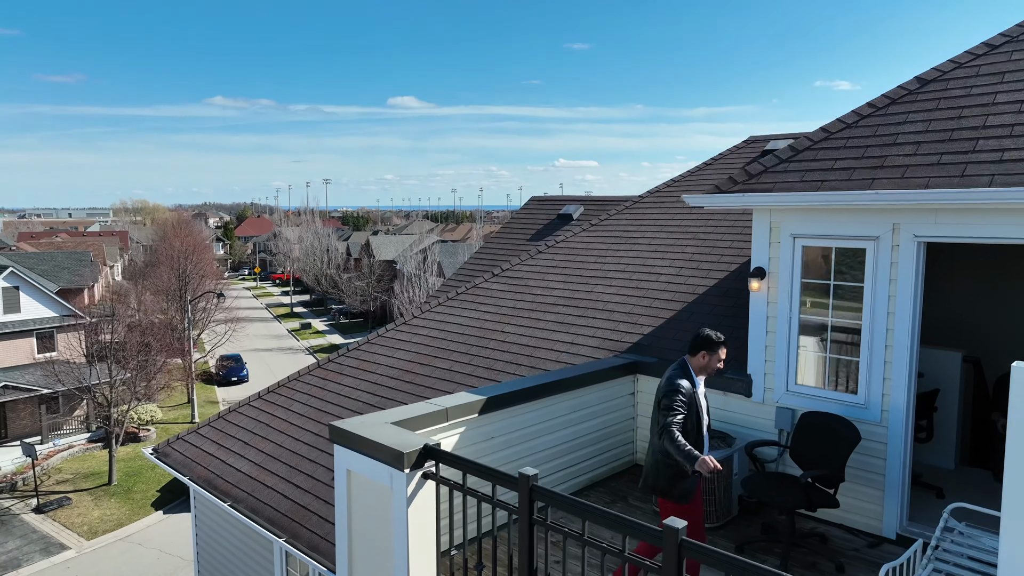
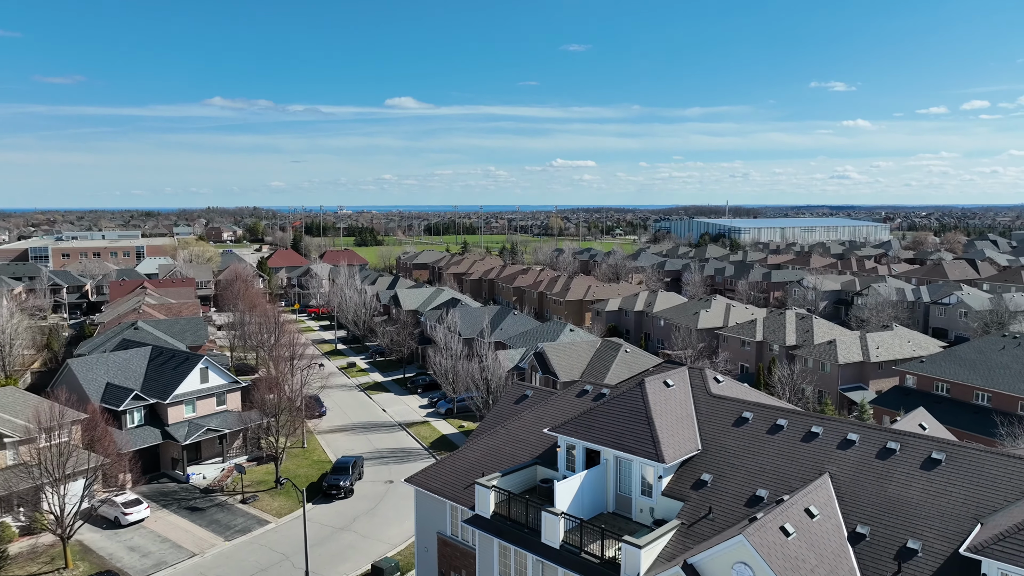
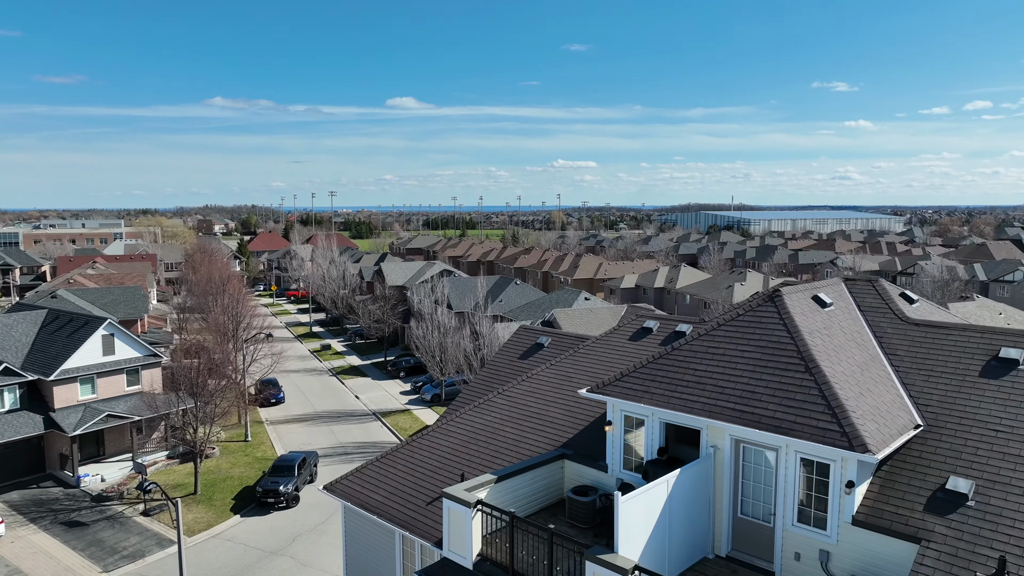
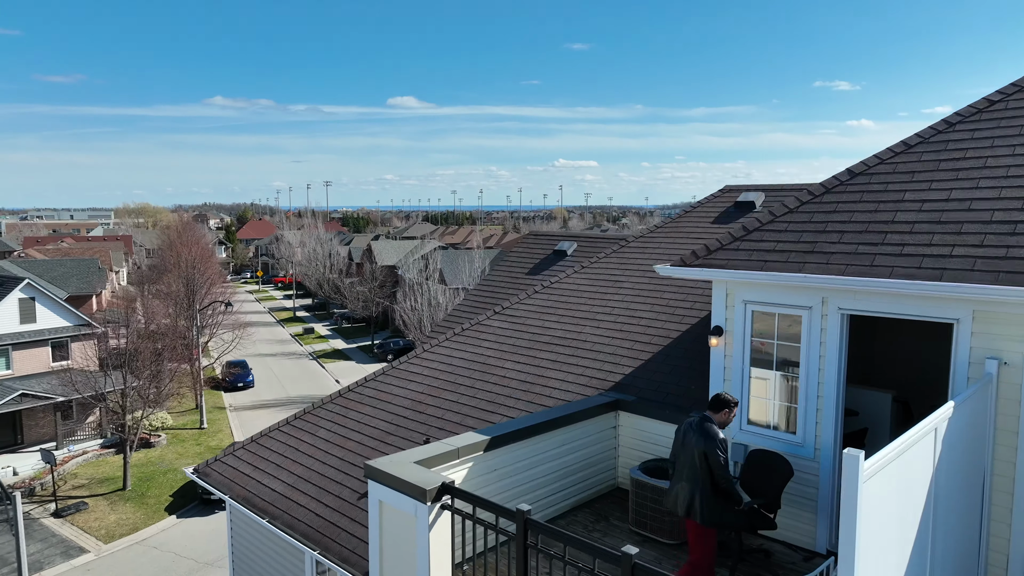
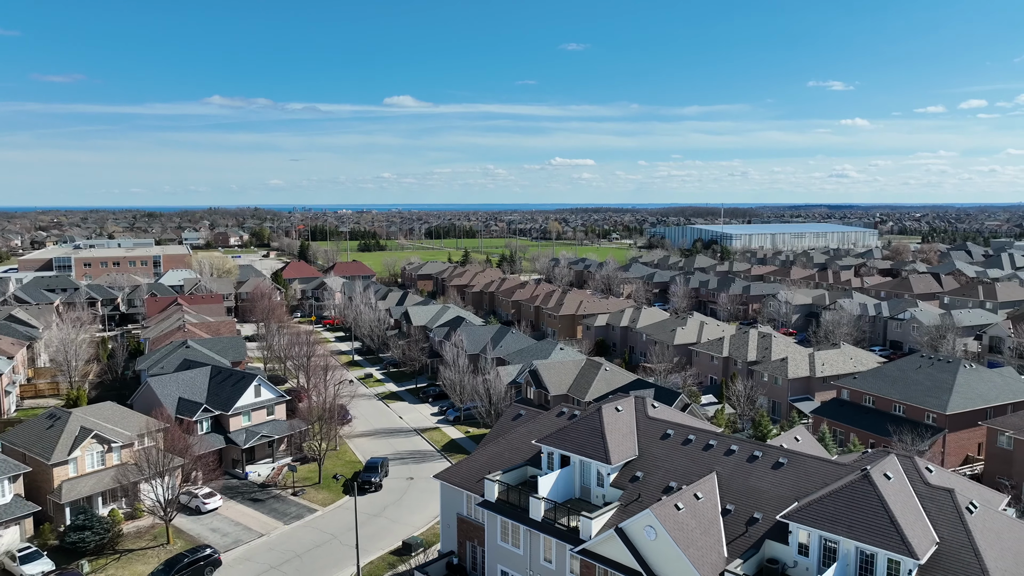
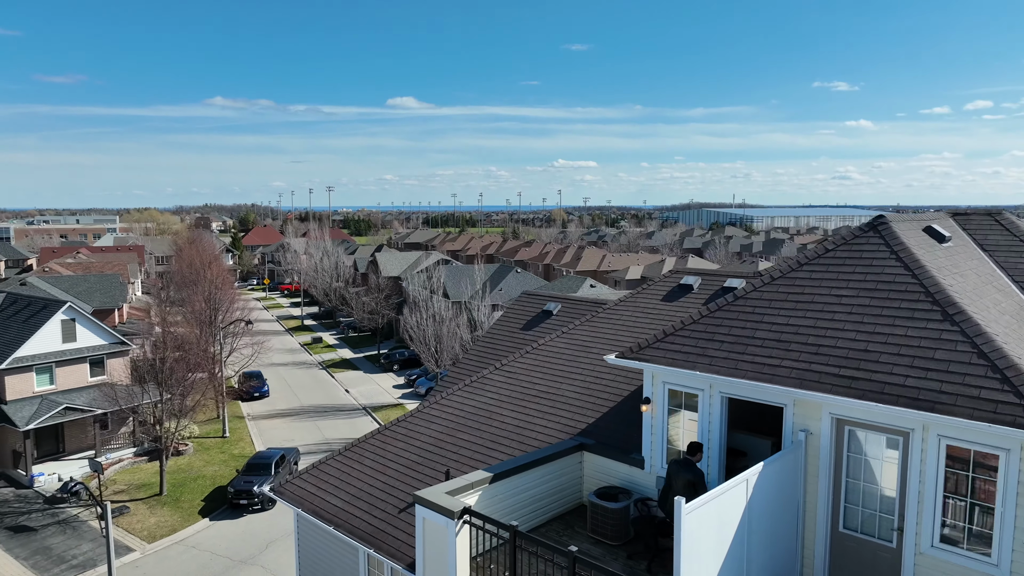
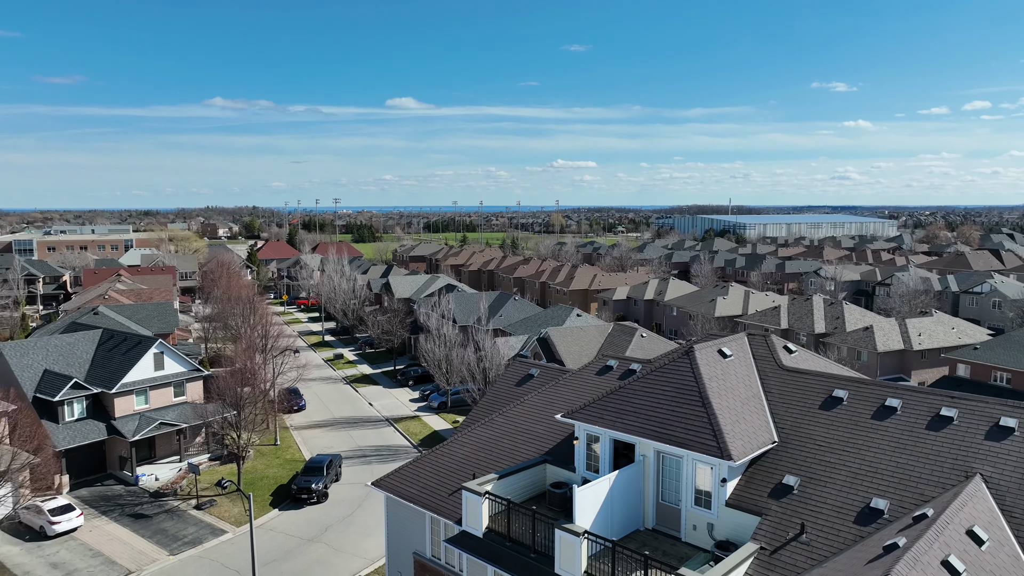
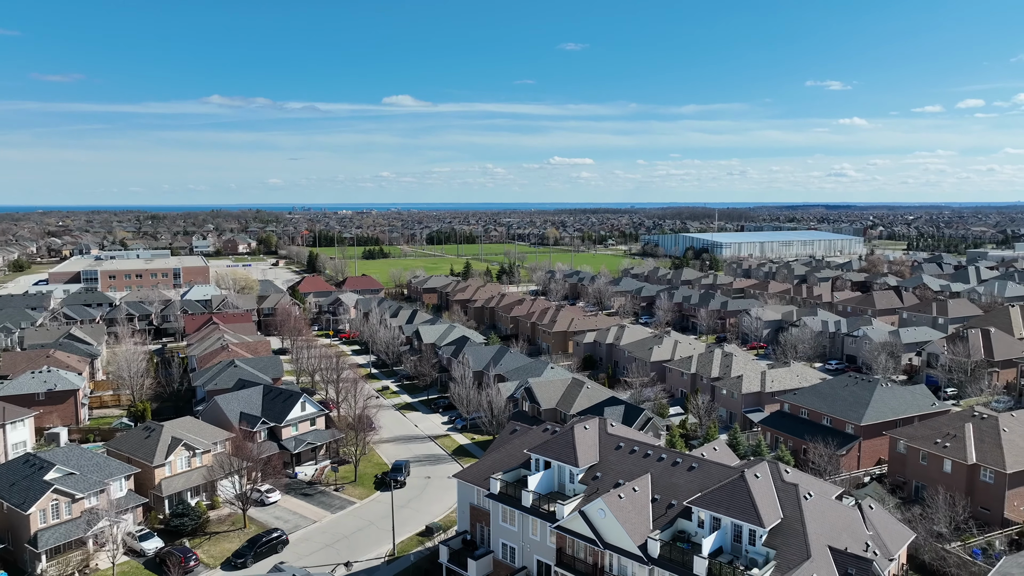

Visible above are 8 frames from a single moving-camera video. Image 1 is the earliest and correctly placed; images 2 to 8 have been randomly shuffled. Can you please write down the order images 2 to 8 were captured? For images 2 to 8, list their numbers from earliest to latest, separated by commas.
4, 6, 3, 7, 2, 5, 8
